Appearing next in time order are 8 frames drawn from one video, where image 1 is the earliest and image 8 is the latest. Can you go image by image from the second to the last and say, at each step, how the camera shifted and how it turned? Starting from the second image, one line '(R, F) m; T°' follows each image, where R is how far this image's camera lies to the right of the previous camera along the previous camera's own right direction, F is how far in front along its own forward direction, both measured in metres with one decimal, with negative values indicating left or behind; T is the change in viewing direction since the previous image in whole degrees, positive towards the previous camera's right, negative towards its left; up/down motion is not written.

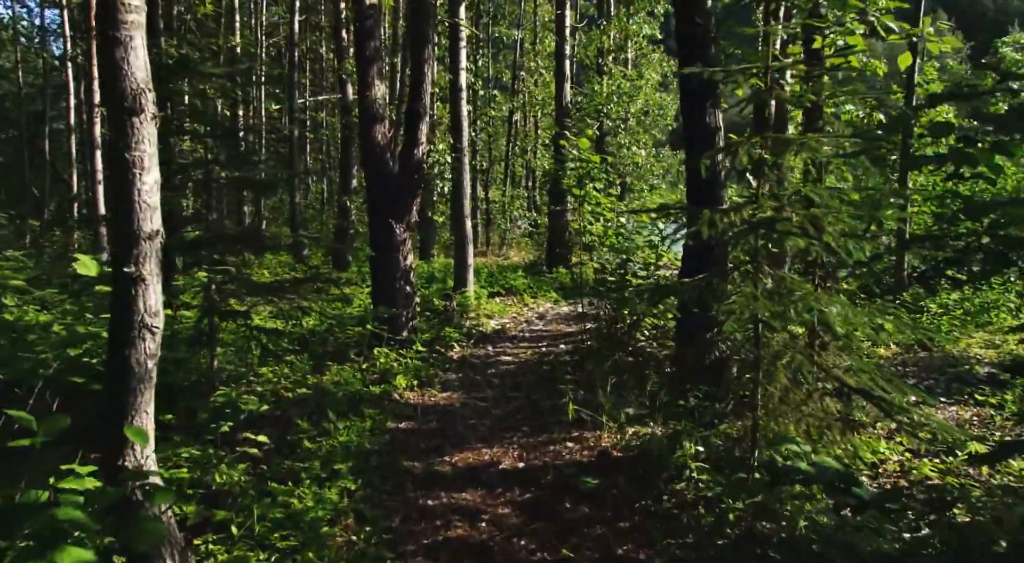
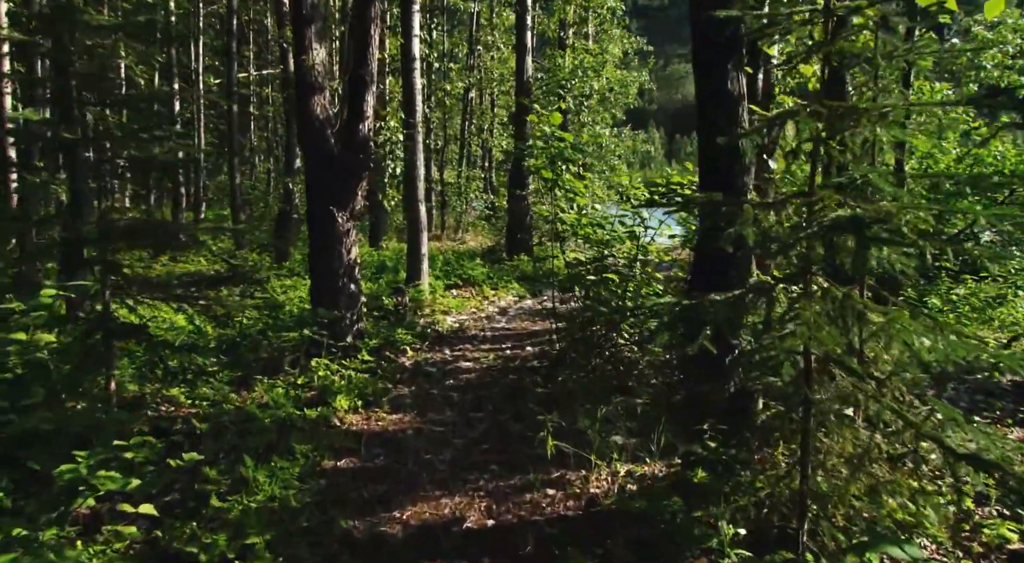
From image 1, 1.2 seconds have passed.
(-0.1, +1.5) m; +3°
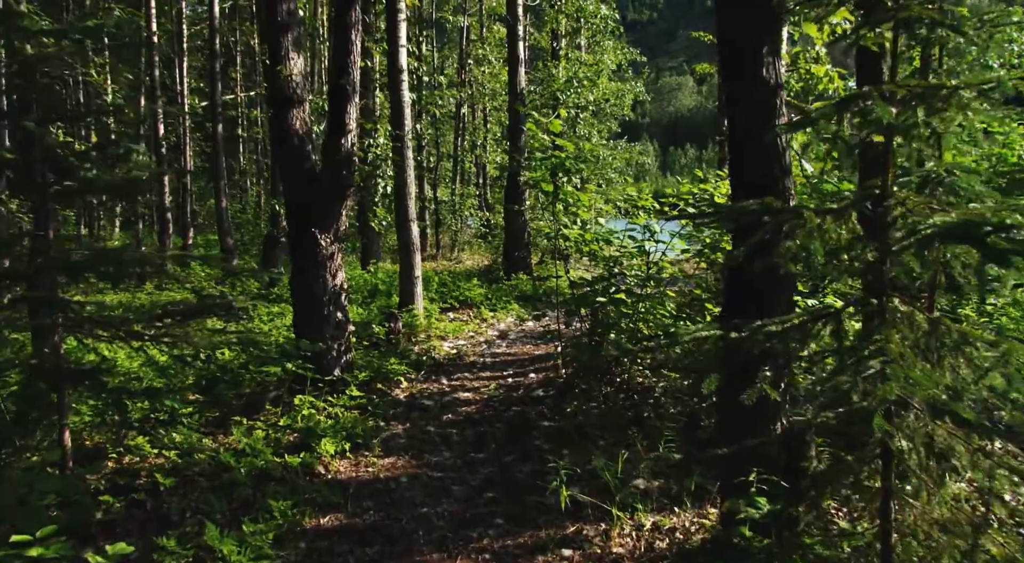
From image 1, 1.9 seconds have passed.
(0.0, +0.8) m; 0°
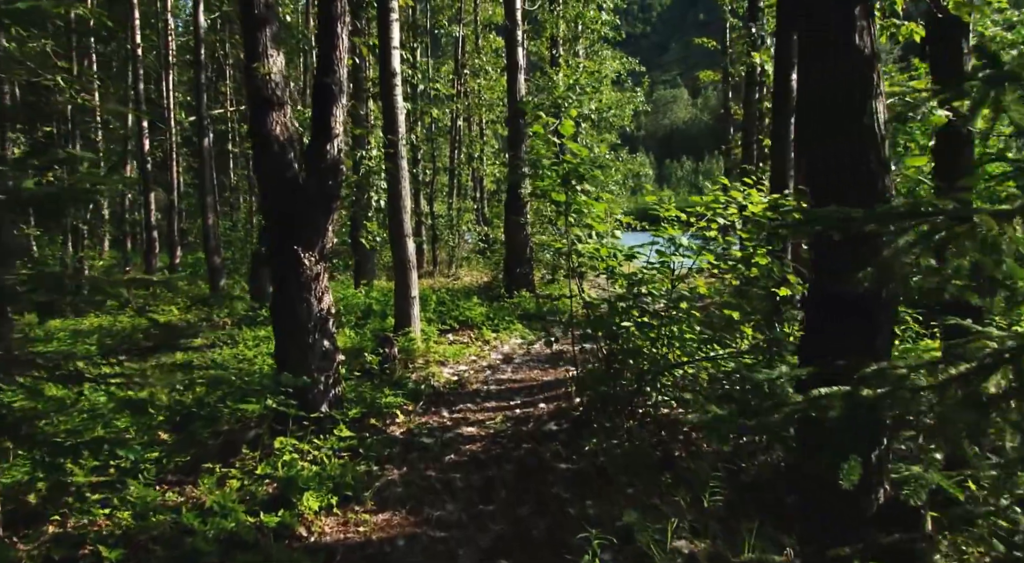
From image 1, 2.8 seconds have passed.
(-0.1, +1.0) m; 0°
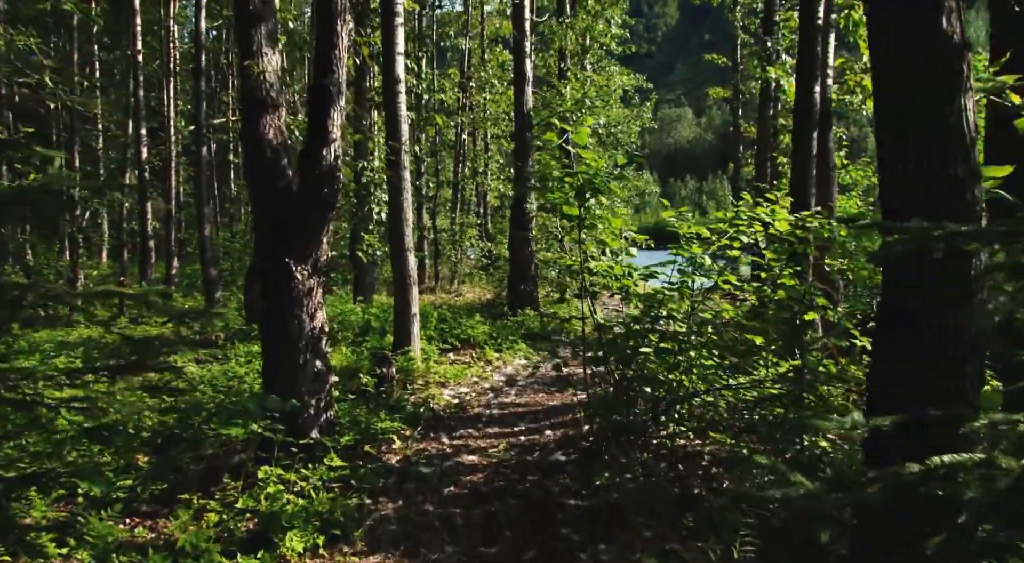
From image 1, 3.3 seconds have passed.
(-0.1, +0.6) m; 0°
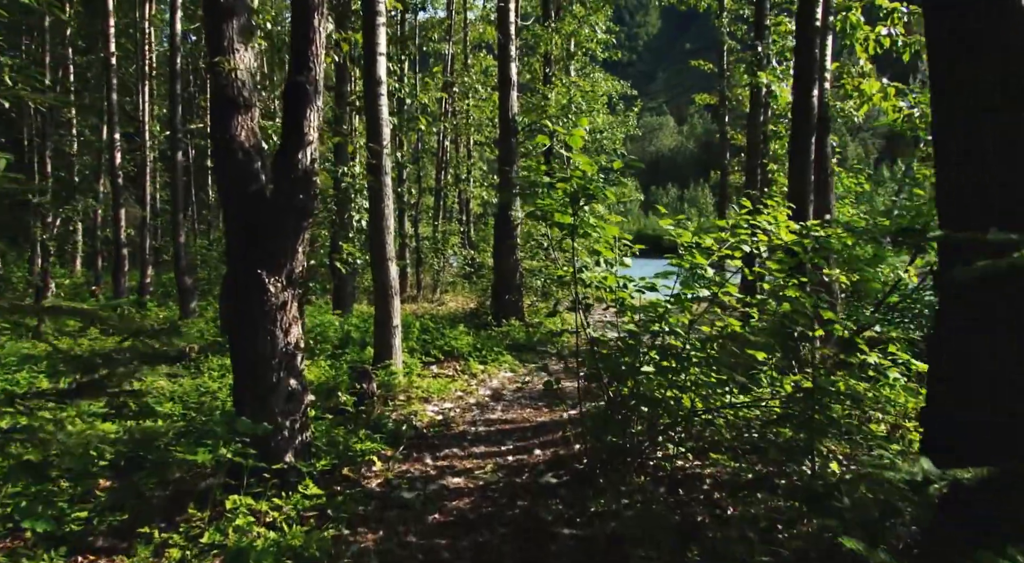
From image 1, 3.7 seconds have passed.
(-0.1, +0.5) m; +1°
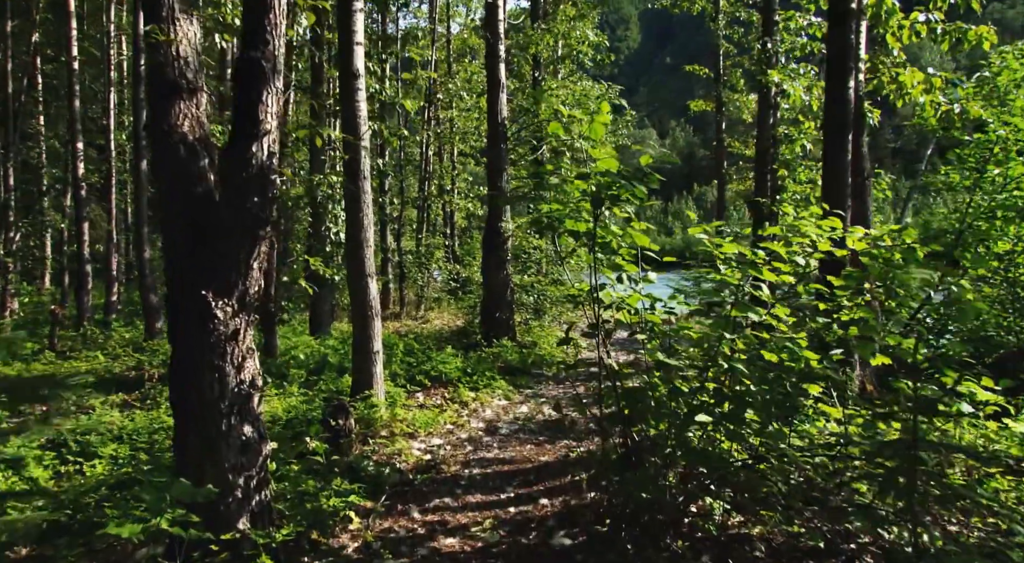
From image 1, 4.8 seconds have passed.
(-0.1, +1.3) m; +1°
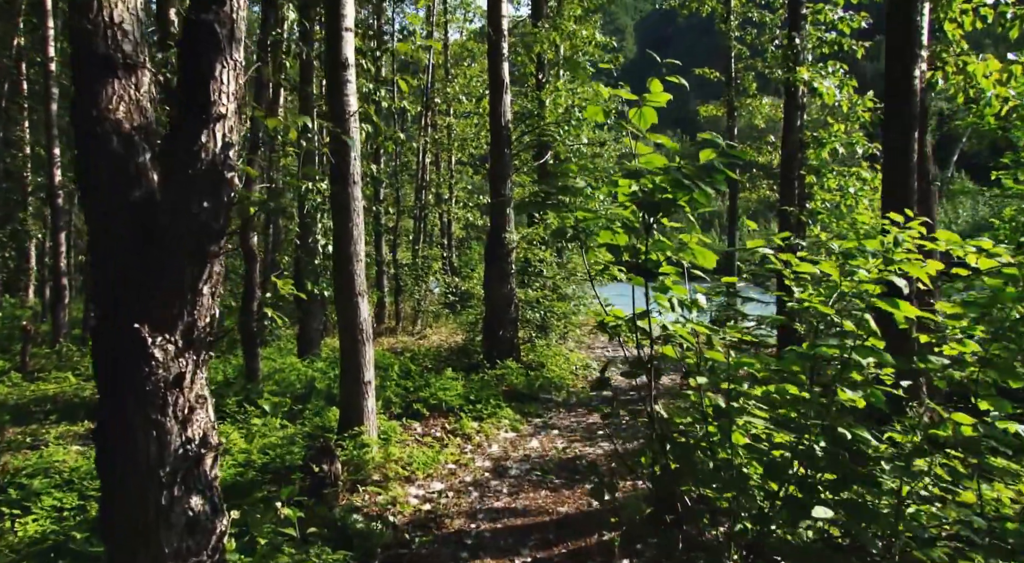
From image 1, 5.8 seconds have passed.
(-0.1, +1.2) m; 0°
